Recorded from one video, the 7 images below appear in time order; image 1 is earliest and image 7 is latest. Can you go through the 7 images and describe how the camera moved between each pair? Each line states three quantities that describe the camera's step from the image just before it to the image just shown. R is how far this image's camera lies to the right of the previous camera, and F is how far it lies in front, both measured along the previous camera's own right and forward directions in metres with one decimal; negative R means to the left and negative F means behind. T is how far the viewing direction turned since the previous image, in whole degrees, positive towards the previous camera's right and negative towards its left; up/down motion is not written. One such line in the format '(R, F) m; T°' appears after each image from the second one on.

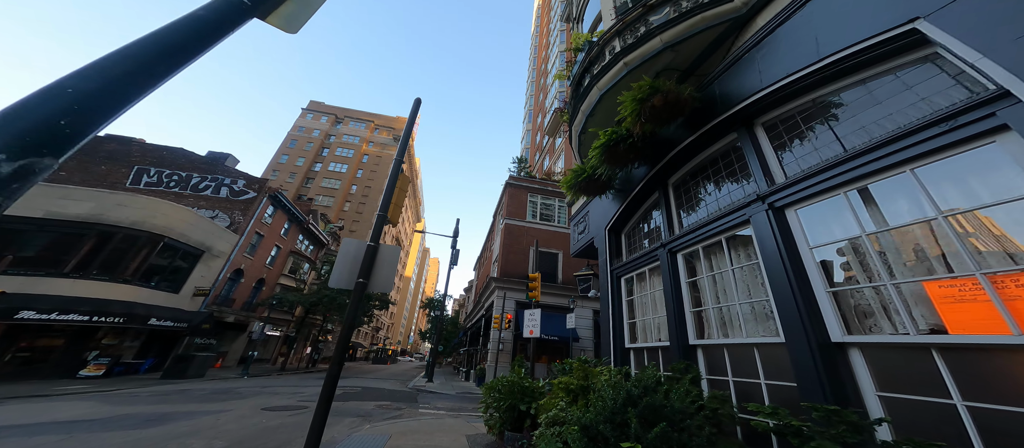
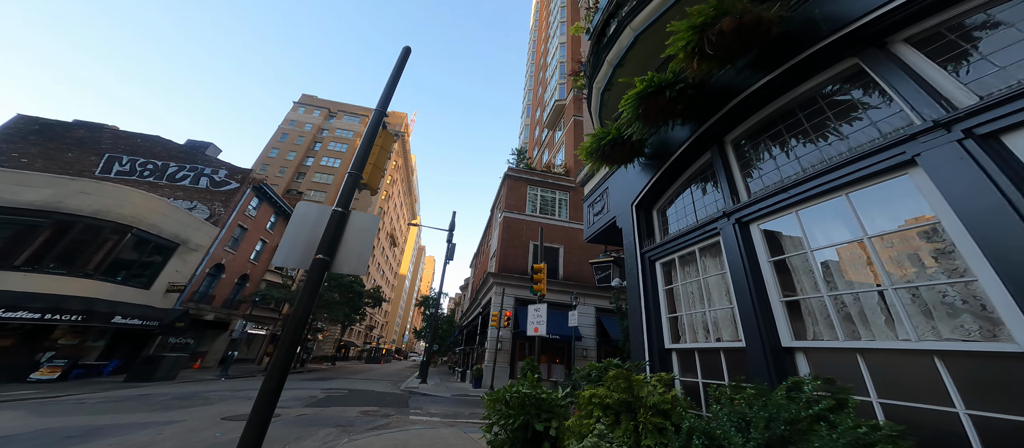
(-0.2, +1.2) m; +1°
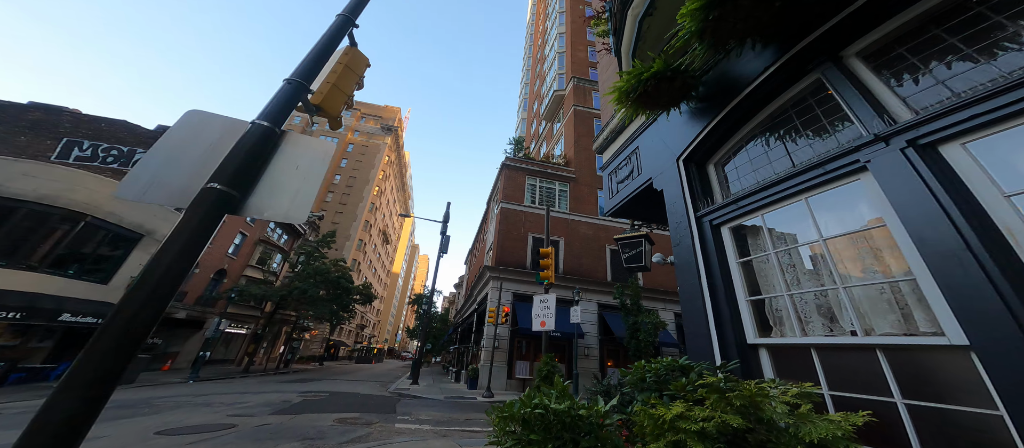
(-0.3, +1.3) m; +1°
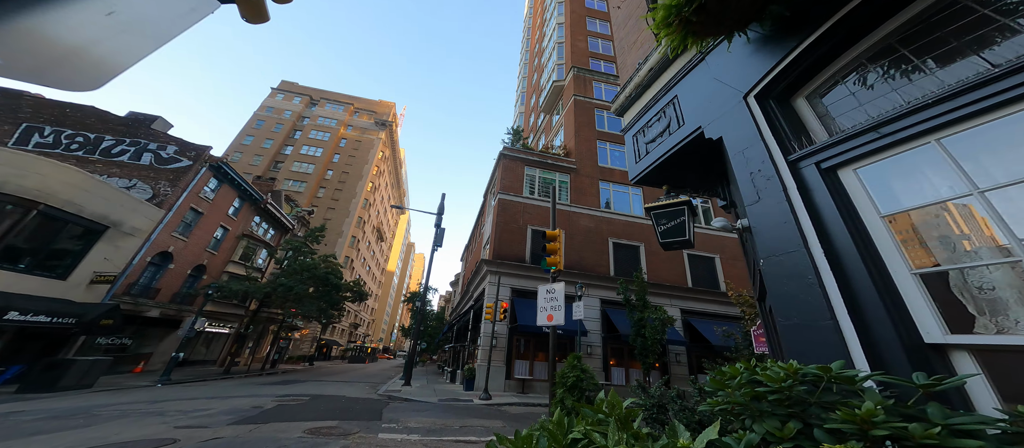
(-0.1, +1.1) m; +1°
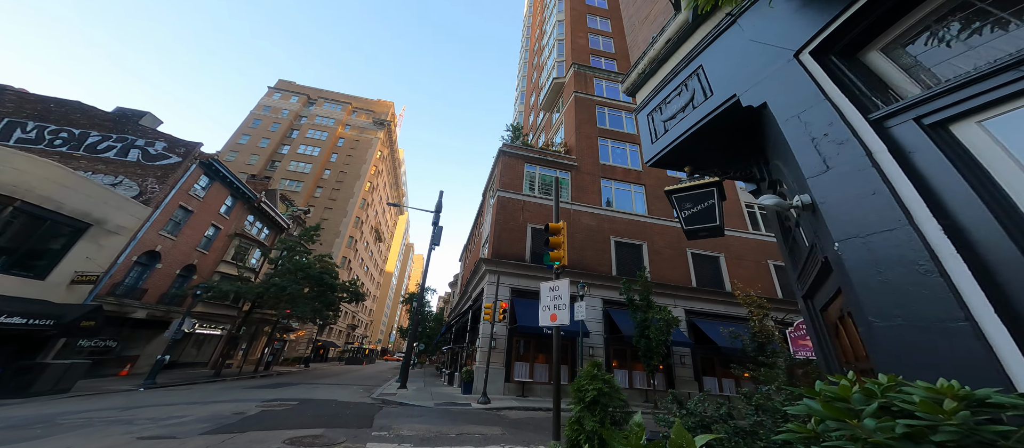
(0.0, +0.6) m; 0°
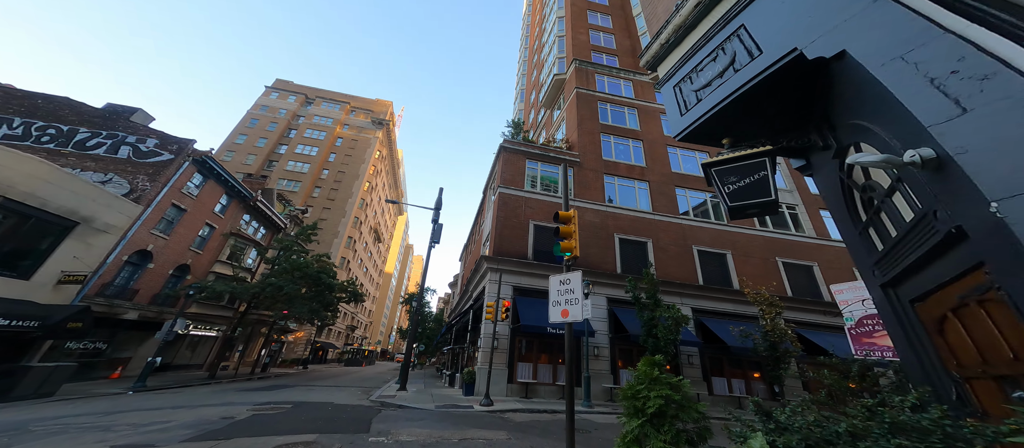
(-0.2, +0.5) m; 0°
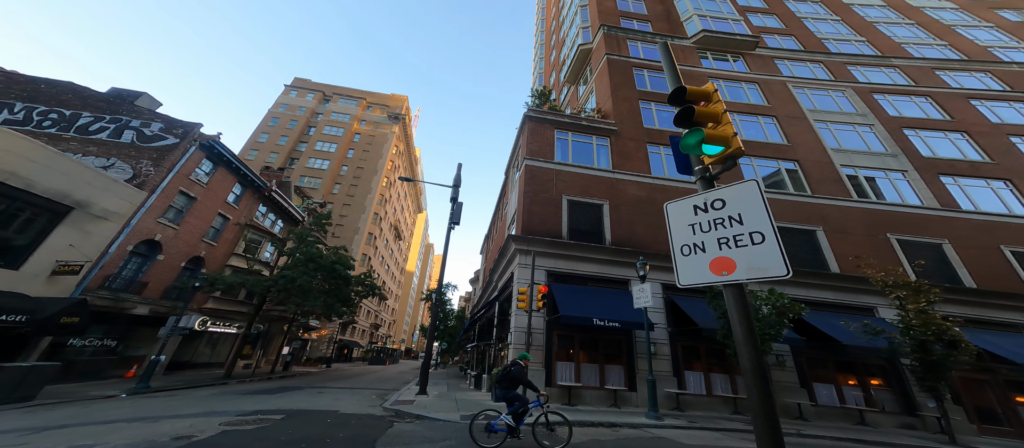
(-0.7, +2.7) m; -4°
